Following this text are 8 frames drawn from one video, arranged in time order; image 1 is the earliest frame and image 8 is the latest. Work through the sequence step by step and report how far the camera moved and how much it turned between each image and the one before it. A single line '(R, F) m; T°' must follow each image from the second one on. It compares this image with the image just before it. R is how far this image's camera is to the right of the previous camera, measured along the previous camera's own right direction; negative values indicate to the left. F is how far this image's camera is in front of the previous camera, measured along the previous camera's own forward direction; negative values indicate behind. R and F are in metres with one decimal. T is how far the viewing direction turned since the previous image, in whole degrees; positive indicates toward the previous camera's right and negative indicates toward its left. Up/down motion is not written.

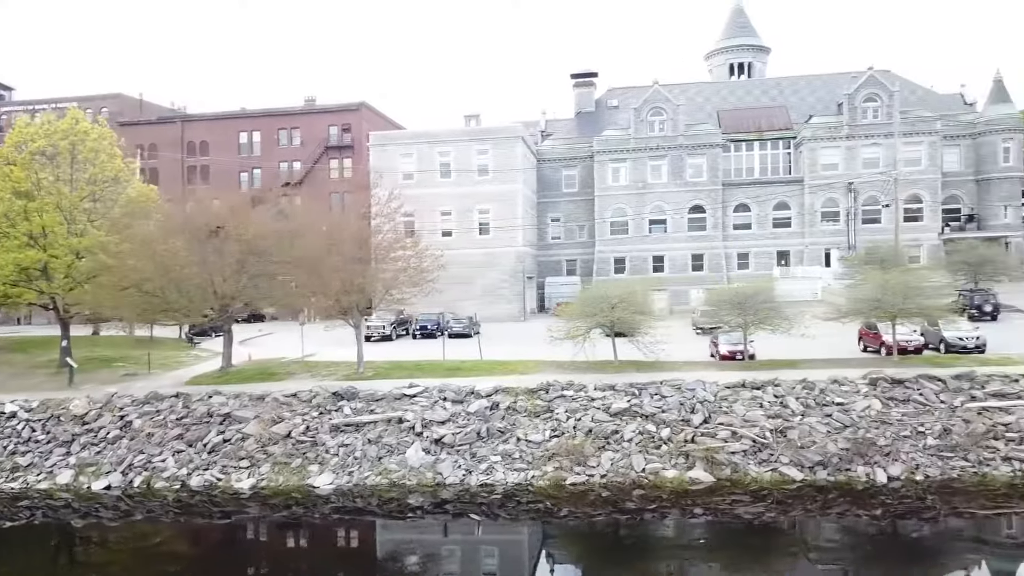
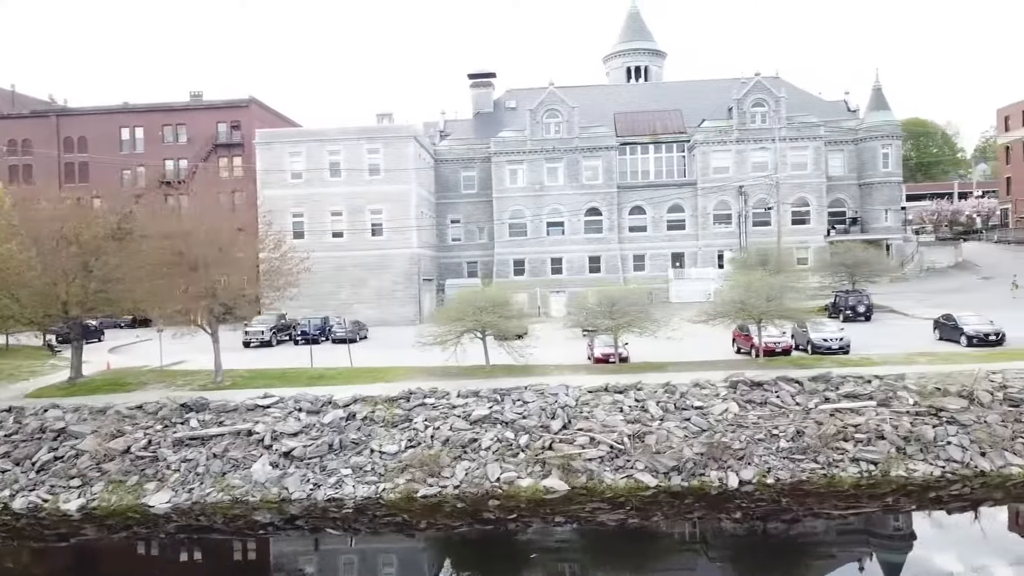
(+1.6, +0.6) m; +5°
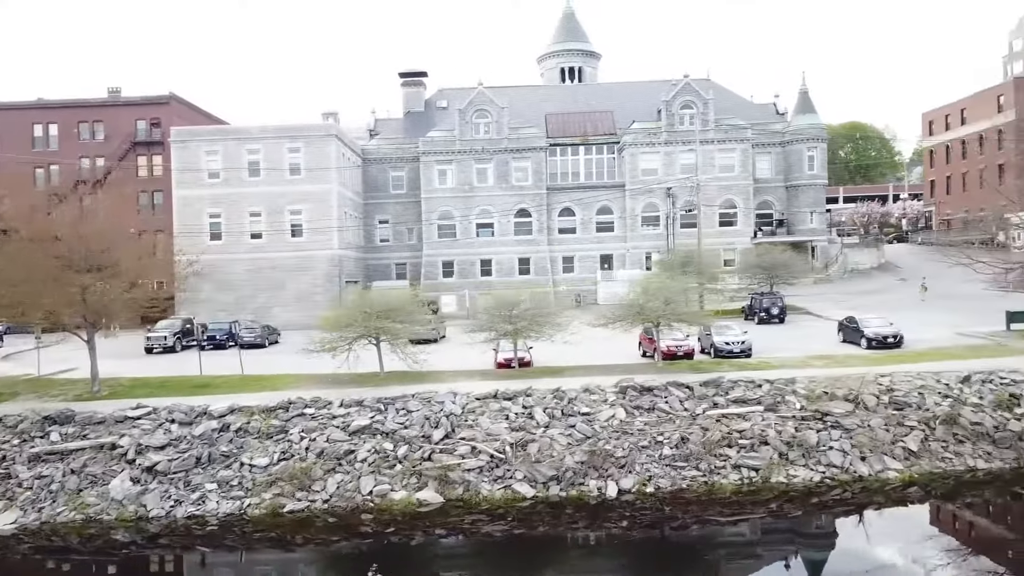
(+1.8, +0.6) m; +3°
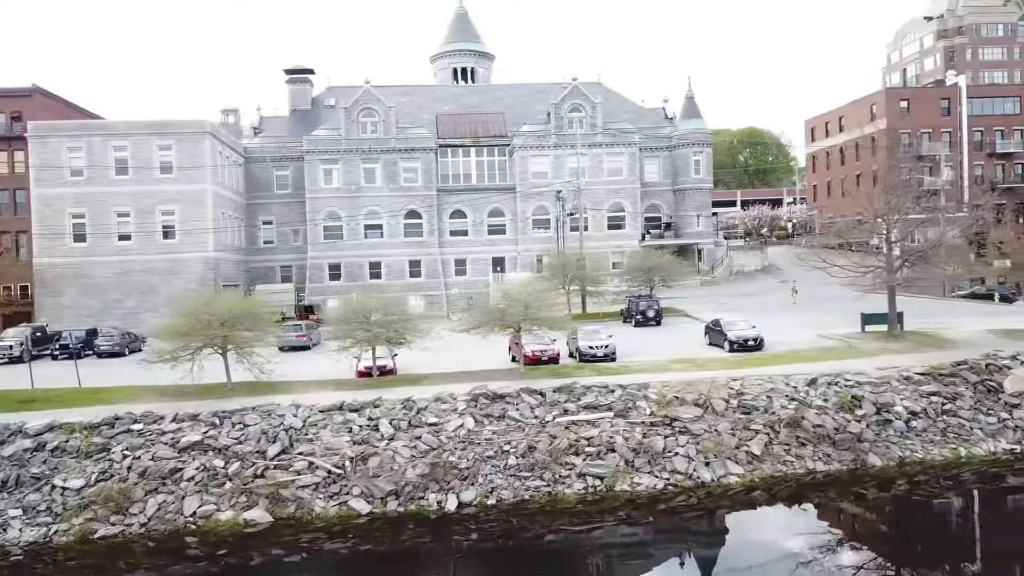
(+1.7, +0.5) m; +6°
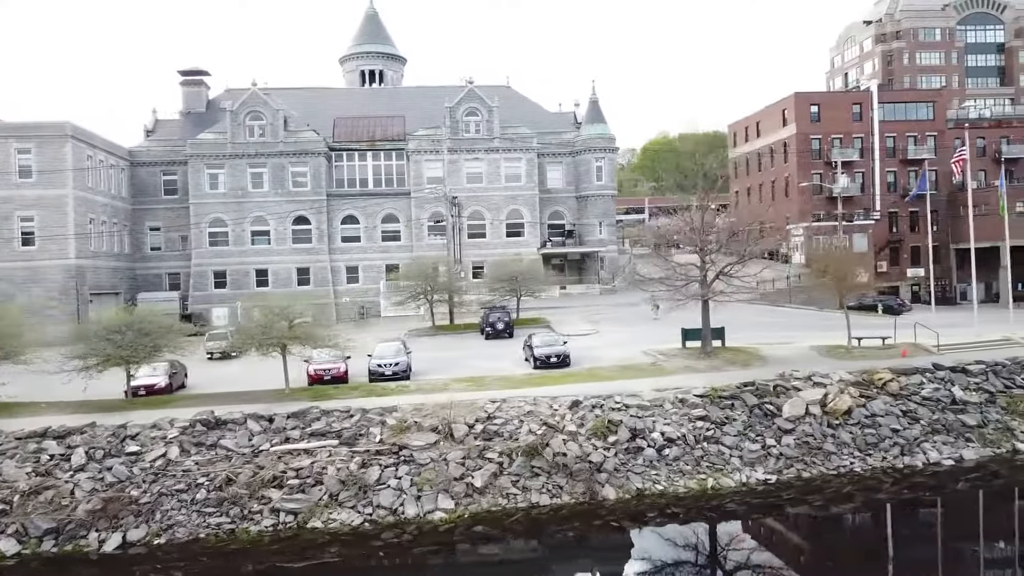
(+6.2, +1.4) m; 0°
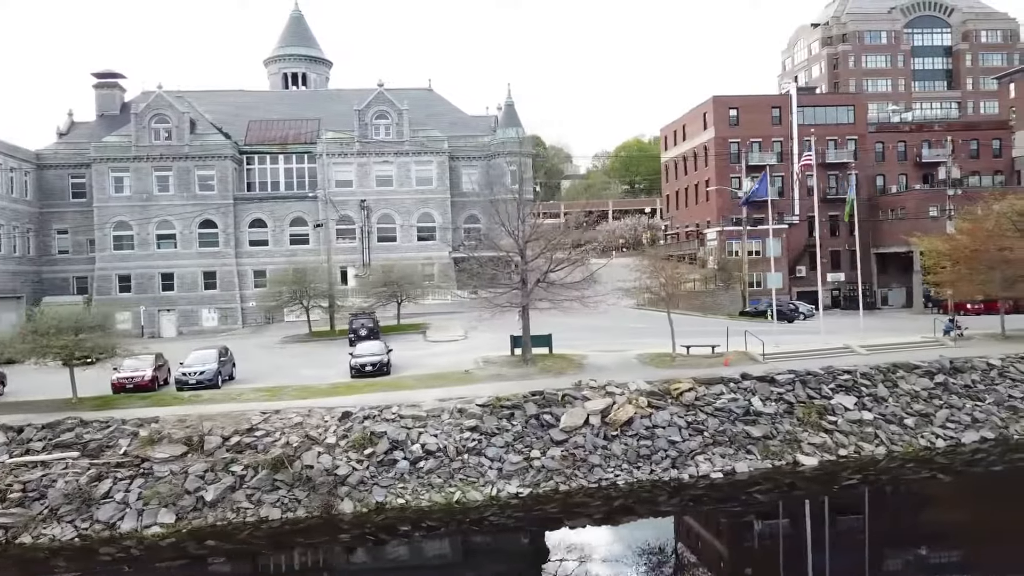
(+5.6, +0.4) m; 0°
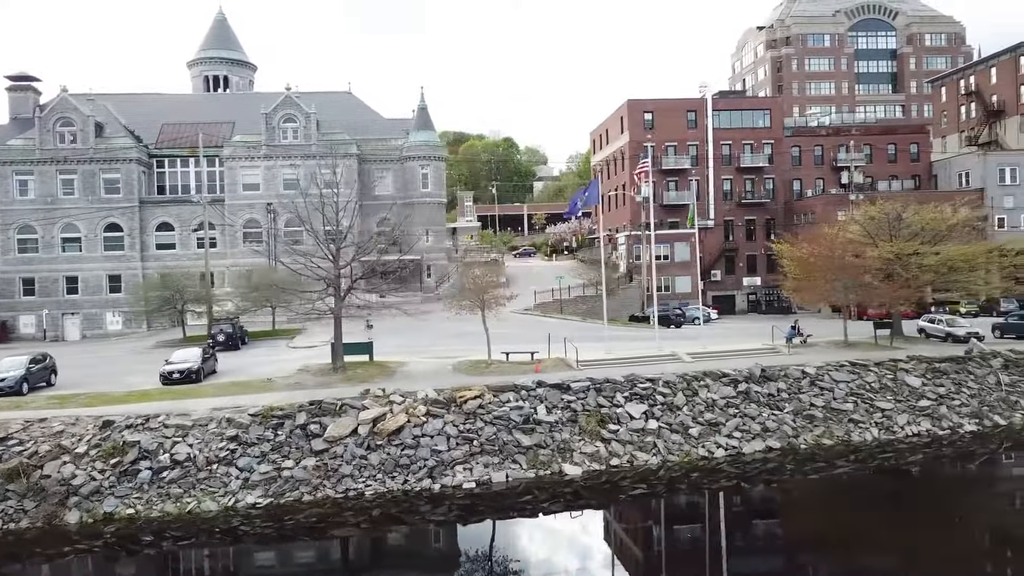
(+5.8, +0.1) m; 0°
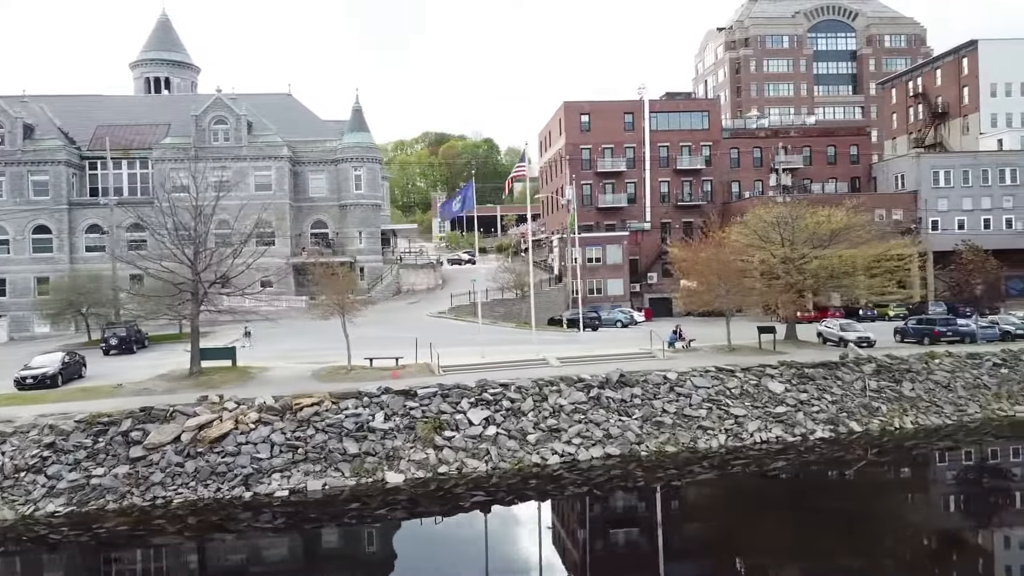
(+4.4, +0.2) m; 0°
